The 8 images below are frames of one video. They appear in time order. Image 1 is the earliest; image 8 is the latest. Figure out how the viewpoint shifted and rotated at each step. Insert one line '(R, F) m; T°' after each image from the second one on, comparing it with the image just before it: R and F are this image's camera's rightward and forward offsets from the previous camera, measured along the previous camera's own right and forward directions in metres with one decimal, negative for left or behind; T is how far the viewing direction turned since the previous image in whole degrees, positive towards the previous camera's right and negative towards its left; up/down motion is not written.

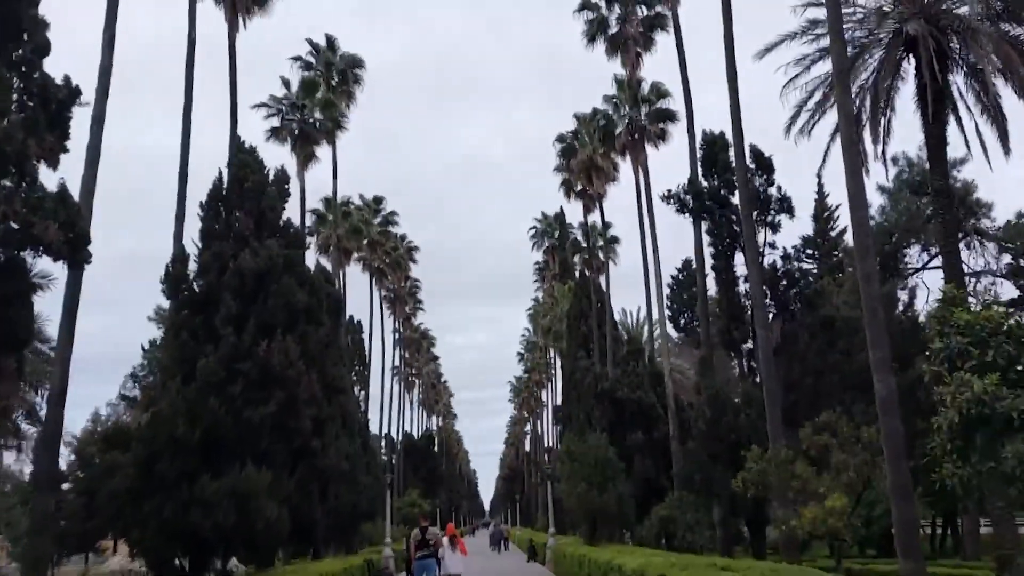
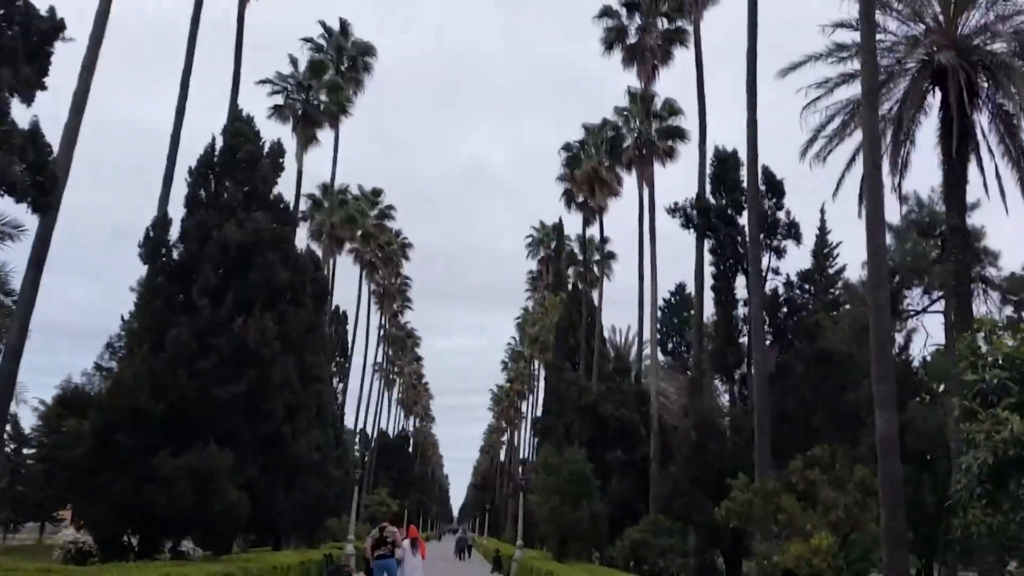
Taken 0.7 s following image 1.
(0.0, +0.9) m; +1°
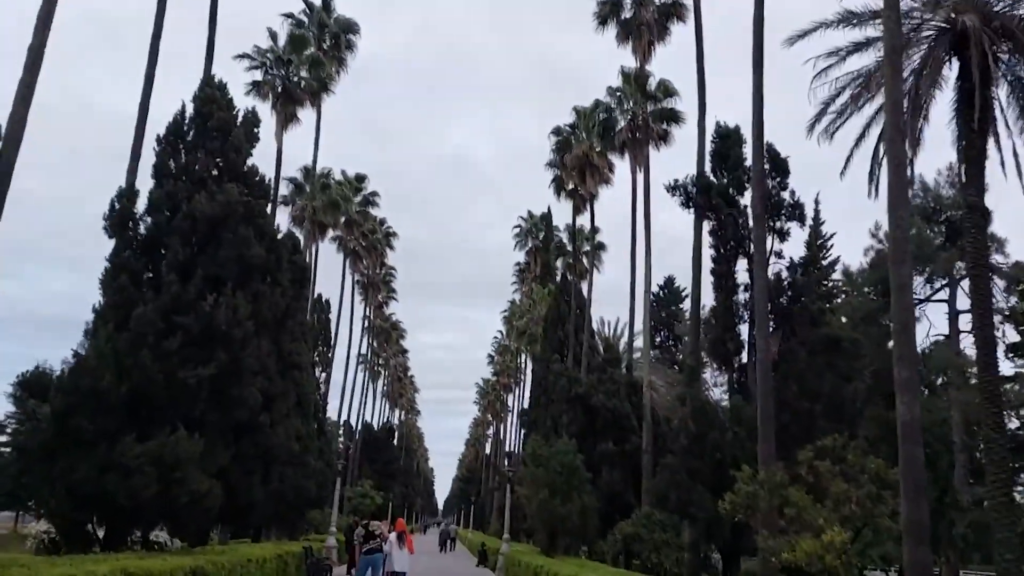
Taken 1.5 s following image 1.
(-0.1, +1.3) m; +1°
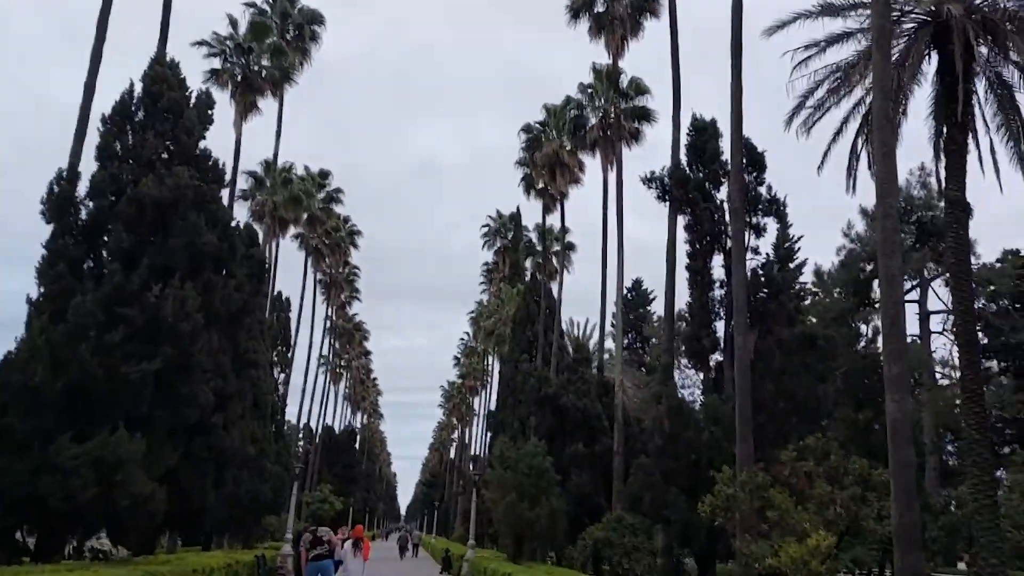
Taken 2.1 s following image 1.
(-0.1, +1.0) m; +3°
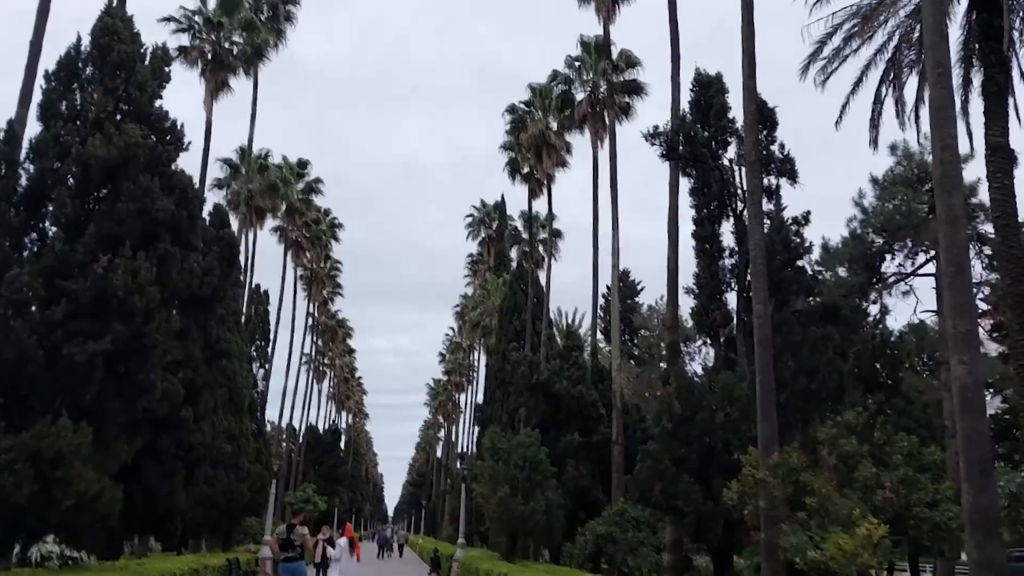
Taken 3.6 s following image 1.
(-0.2, +2.1) m; +1°
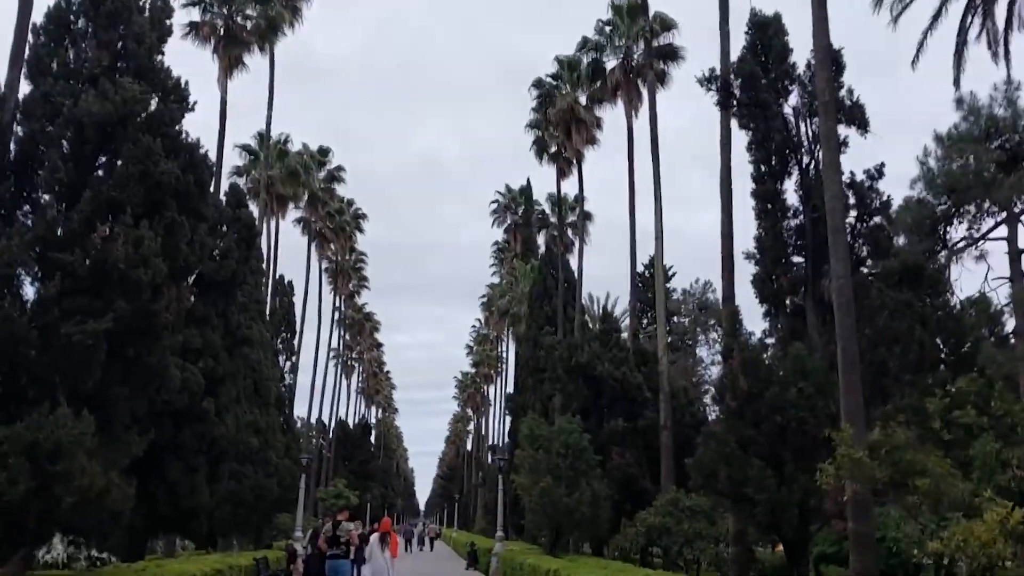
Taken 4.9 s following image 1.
(-0.4, +1.9) m; -2°
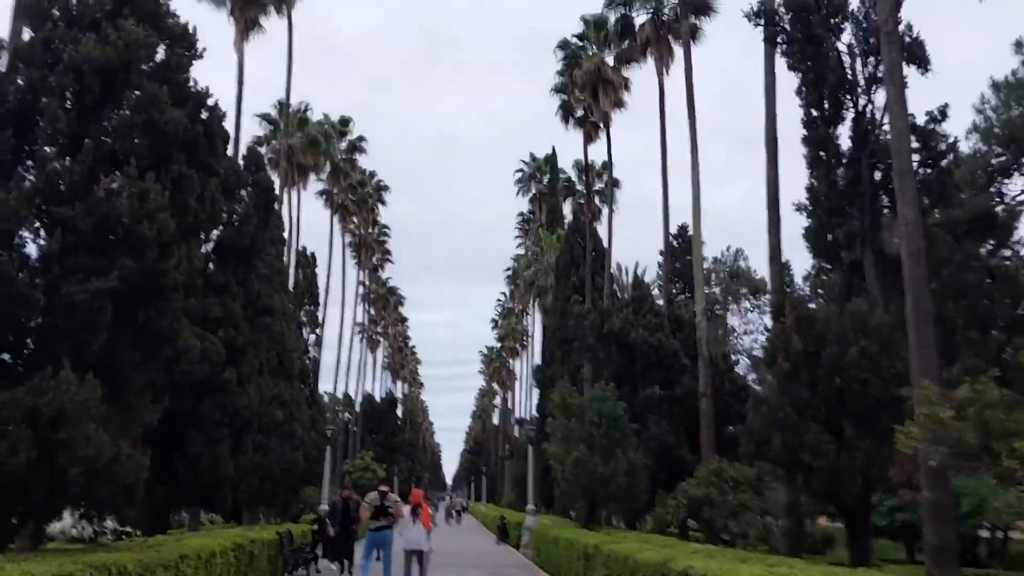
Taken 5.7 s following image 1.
(-0.2, +1.3) m; -2°
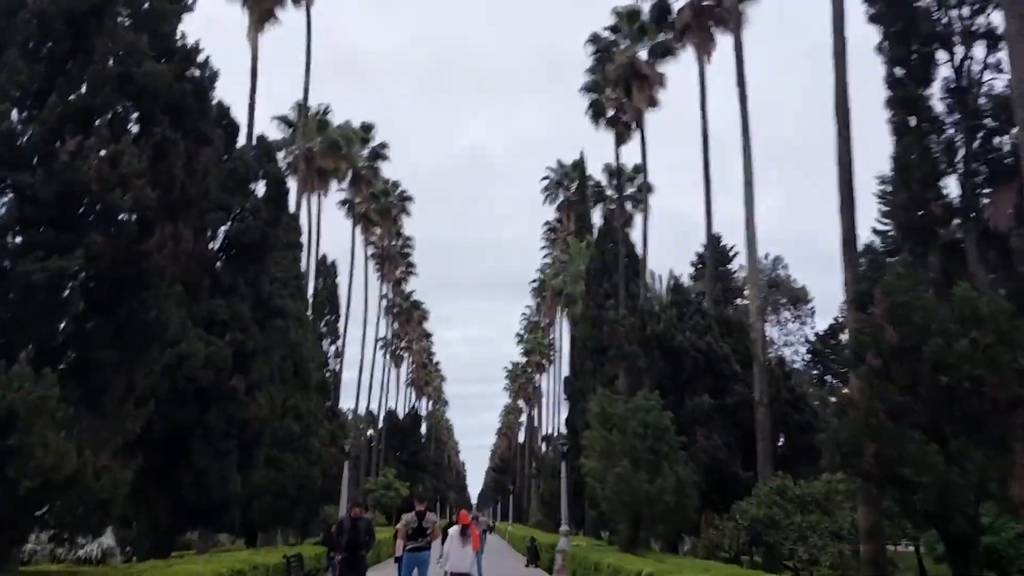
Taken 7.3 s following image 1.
(-0.3, +2.4) m; -2°
